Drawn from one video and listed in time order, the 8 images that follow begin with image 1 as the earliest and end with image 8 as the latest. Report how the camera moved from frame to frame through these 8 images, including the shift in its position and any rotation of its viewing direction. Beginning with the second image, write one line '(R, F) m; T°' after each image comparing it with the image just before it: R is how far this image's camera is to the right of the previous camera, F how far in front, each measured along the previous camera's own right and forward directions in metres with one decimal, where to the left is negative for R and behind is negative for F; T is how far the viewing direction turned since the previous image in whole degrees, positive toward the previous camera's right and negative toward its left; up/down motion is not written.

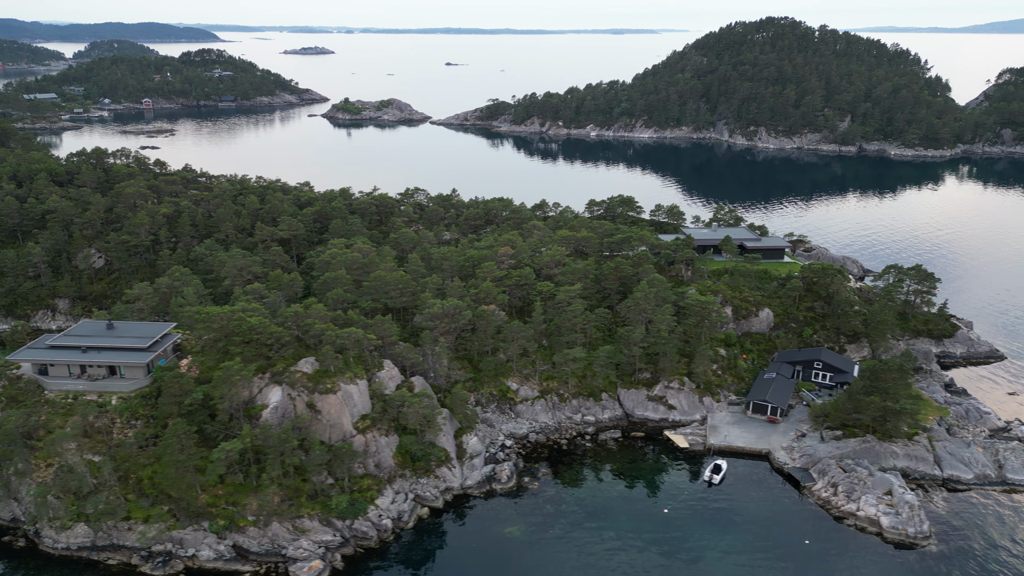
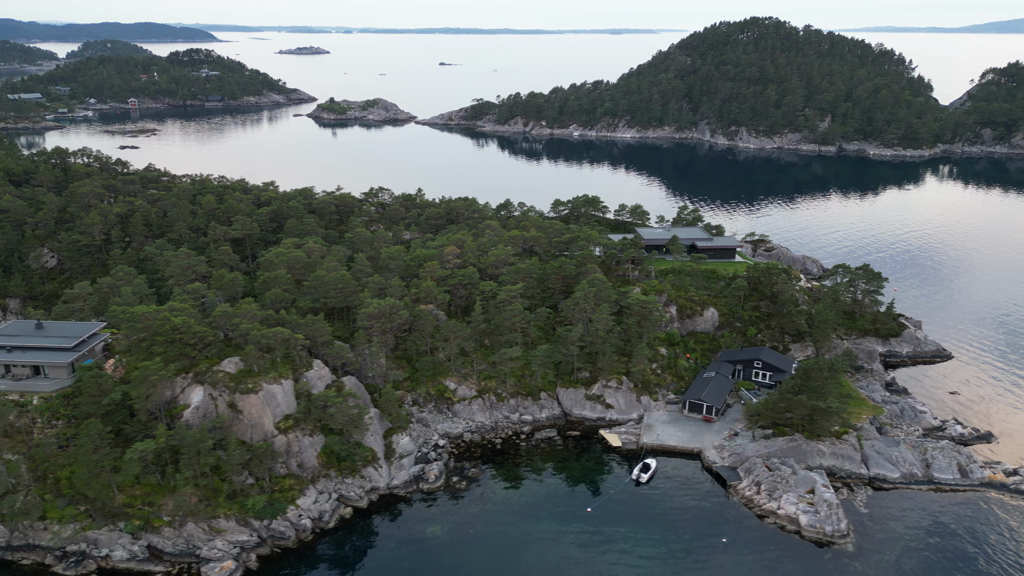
(+4.7, 0.0) m; 0°
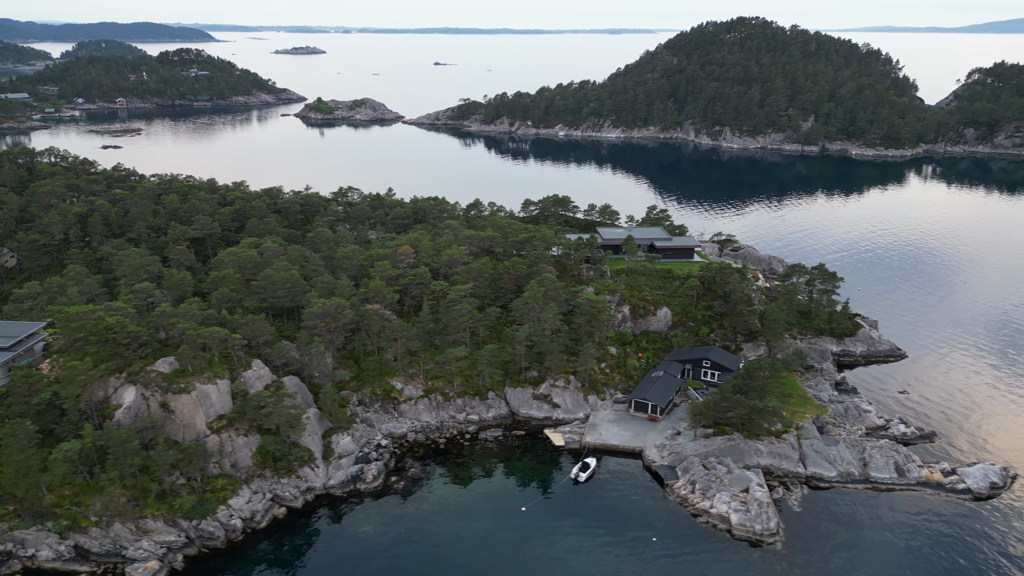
(+4.1, 0.0) m; 0°
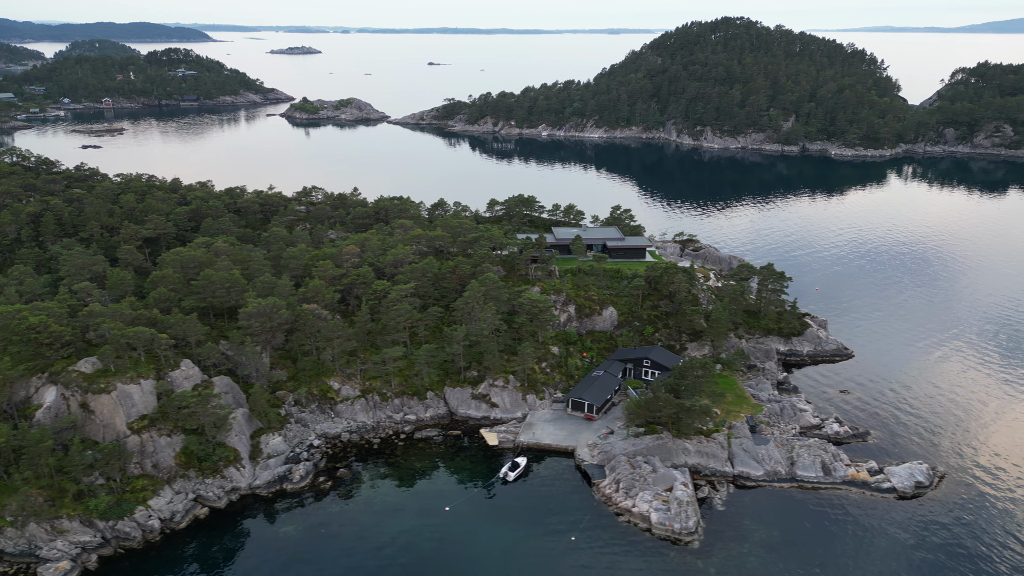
(+4.8, 0.0) m; 0°
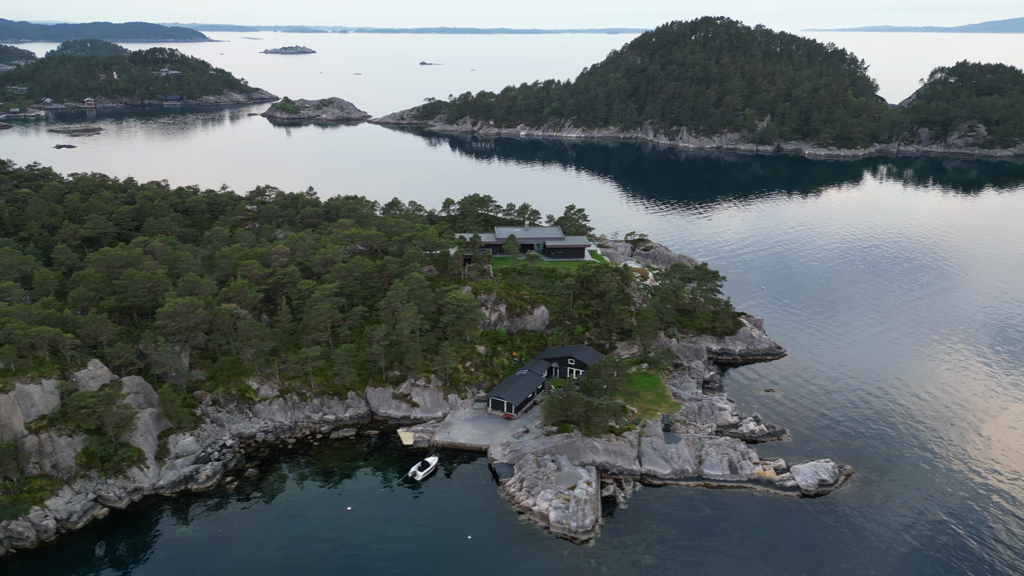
(+6.1, 0.0) m; 0°
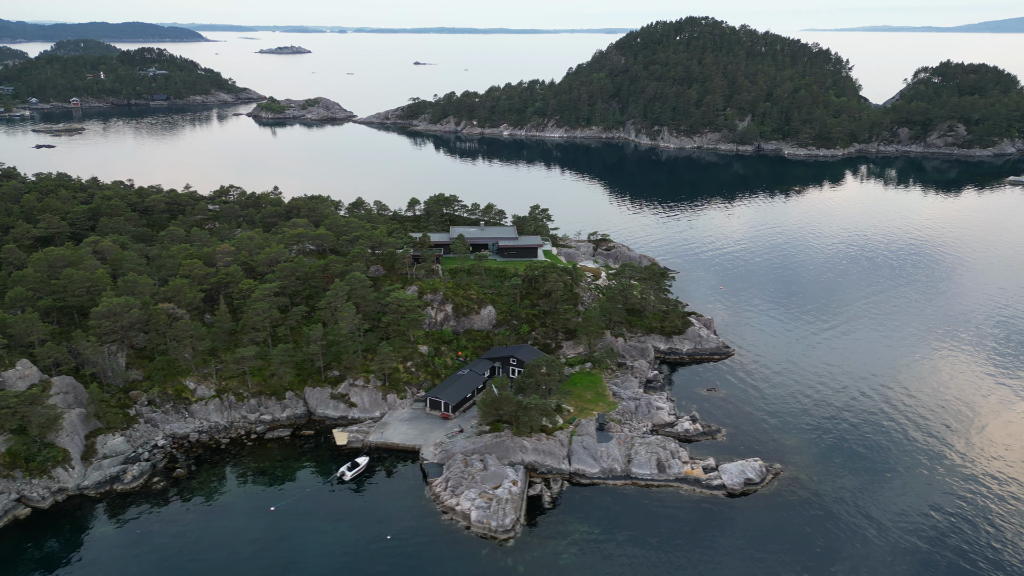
(+4.7, 0.0) m; 0°
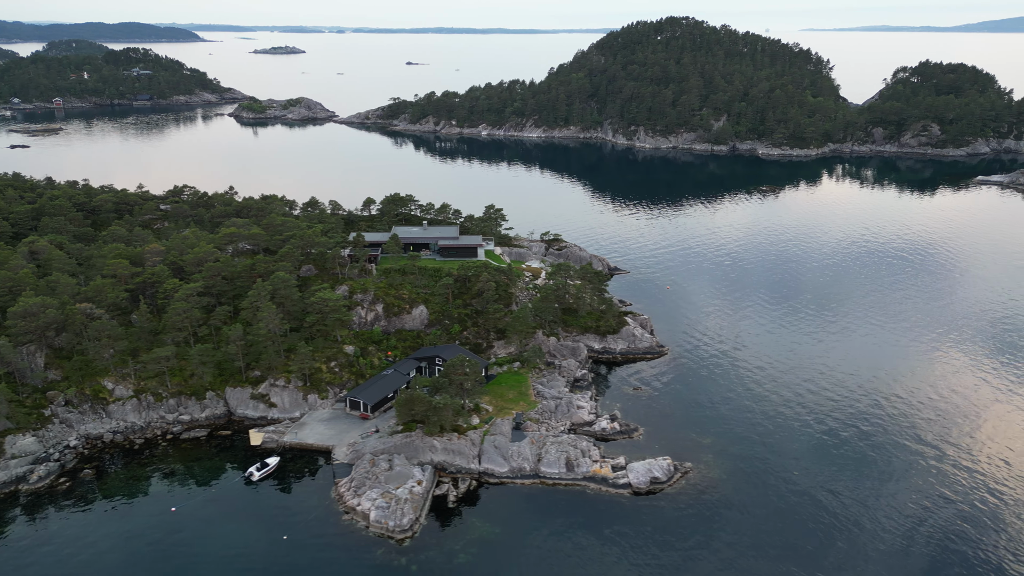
(+6.0, 0.0) m; 0°
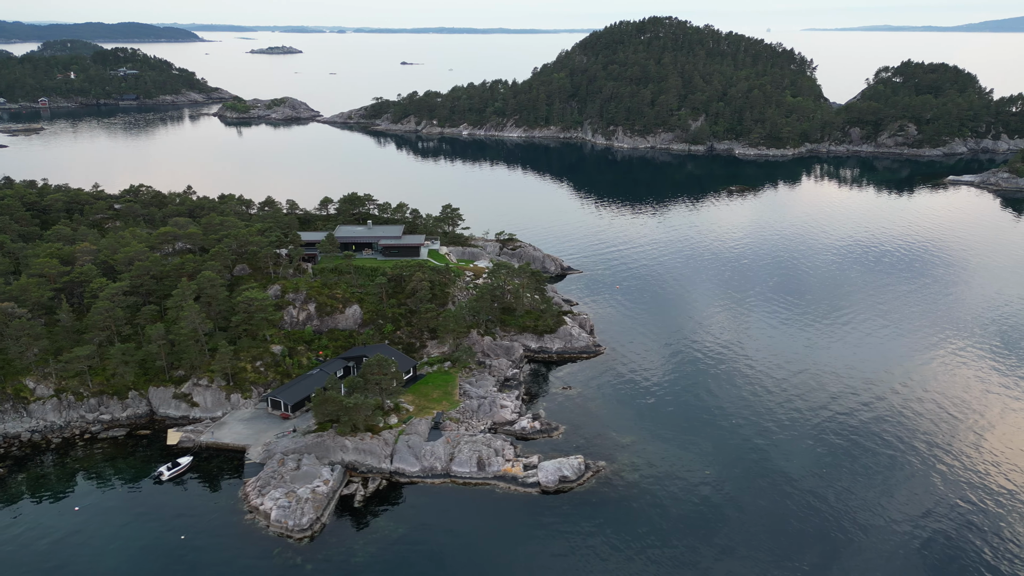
(+6.0, 0.0) m; 0°
